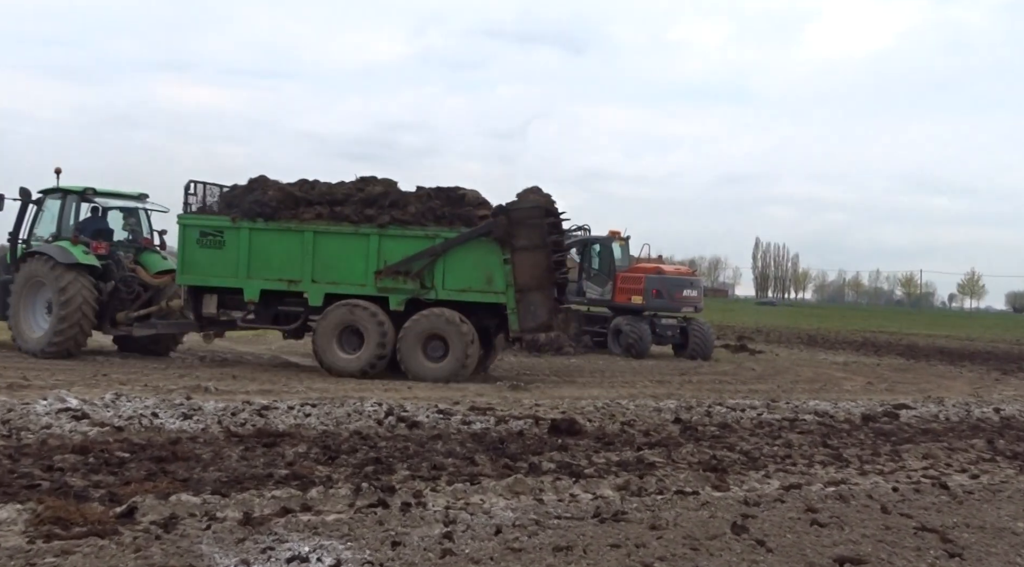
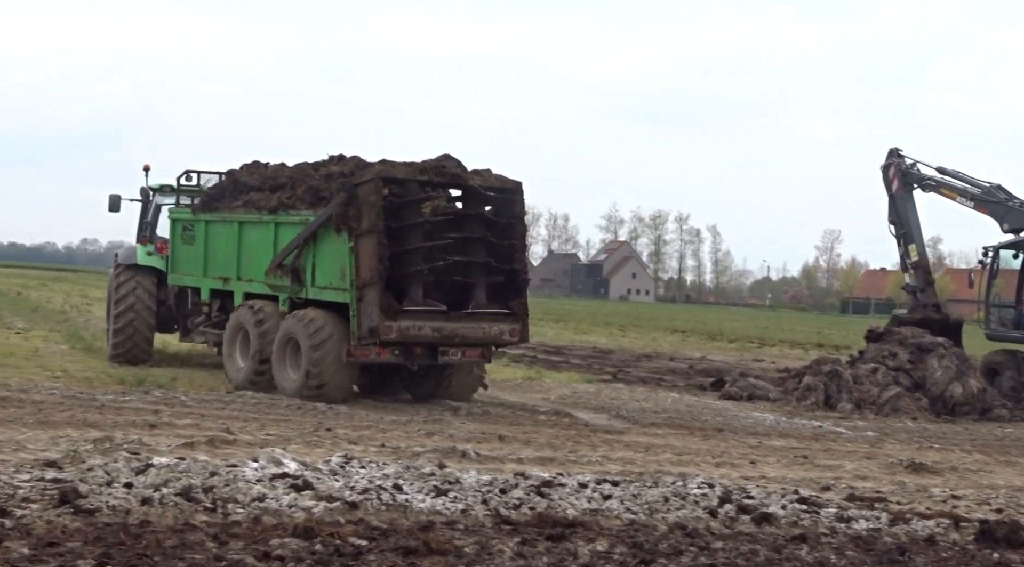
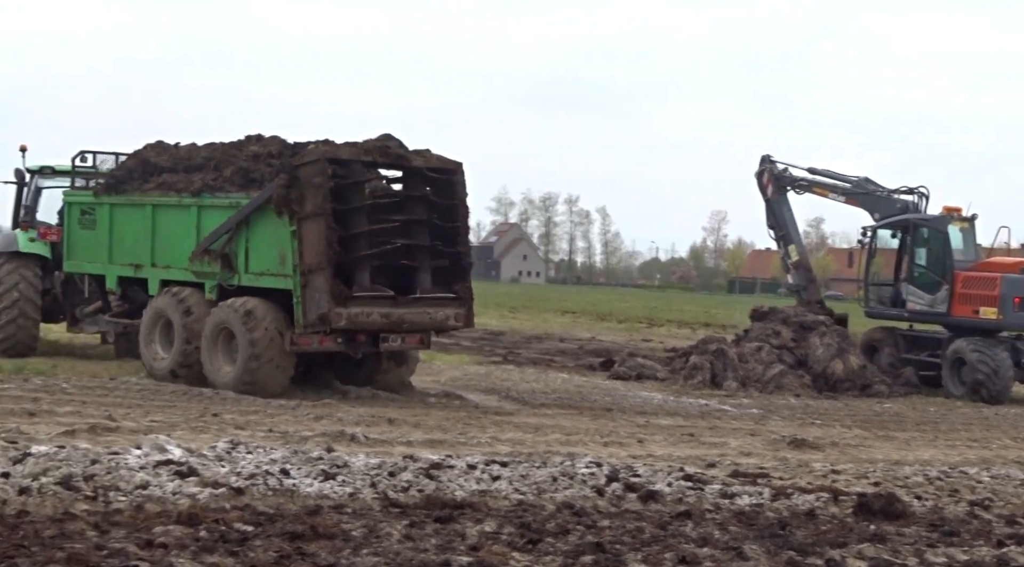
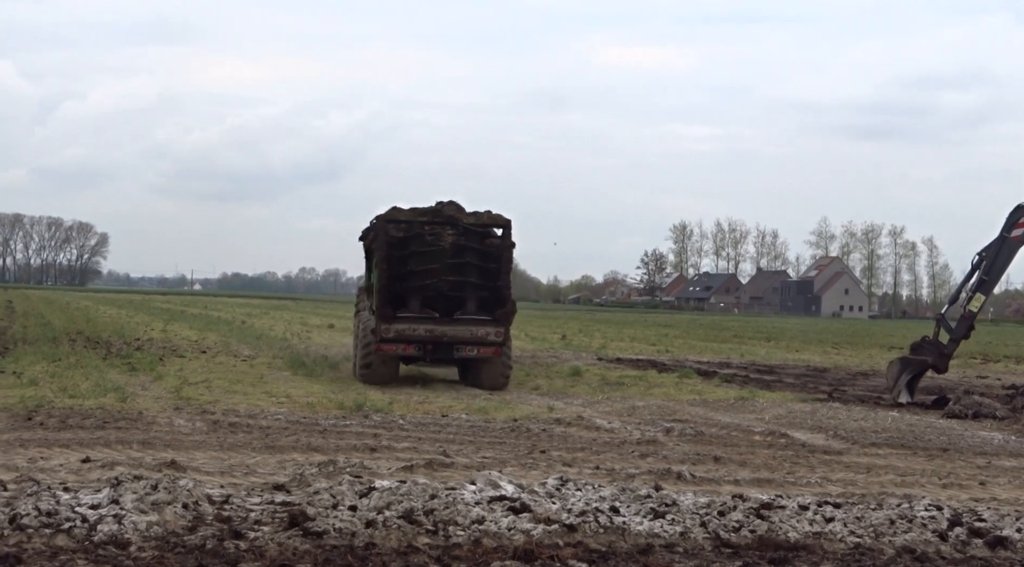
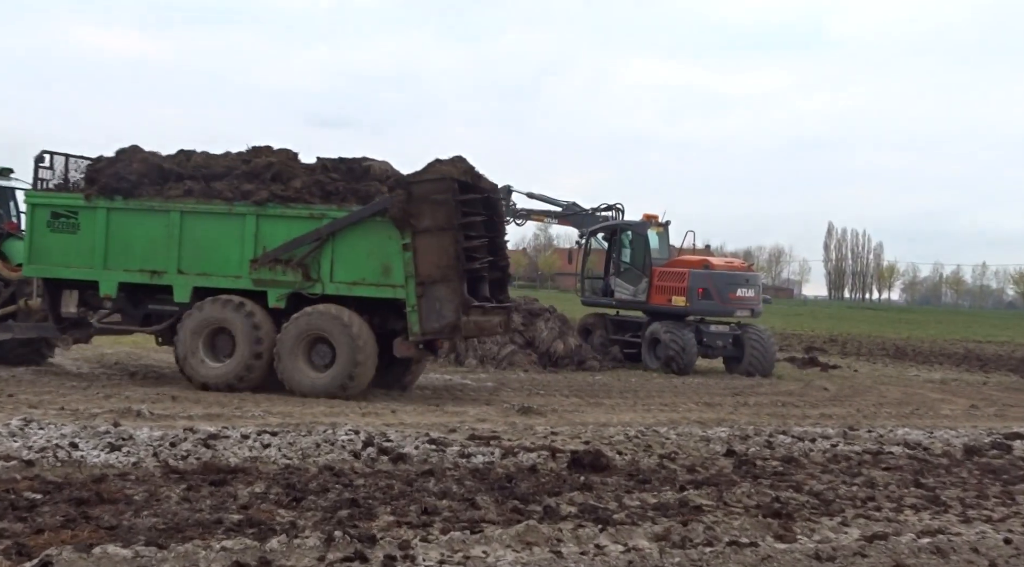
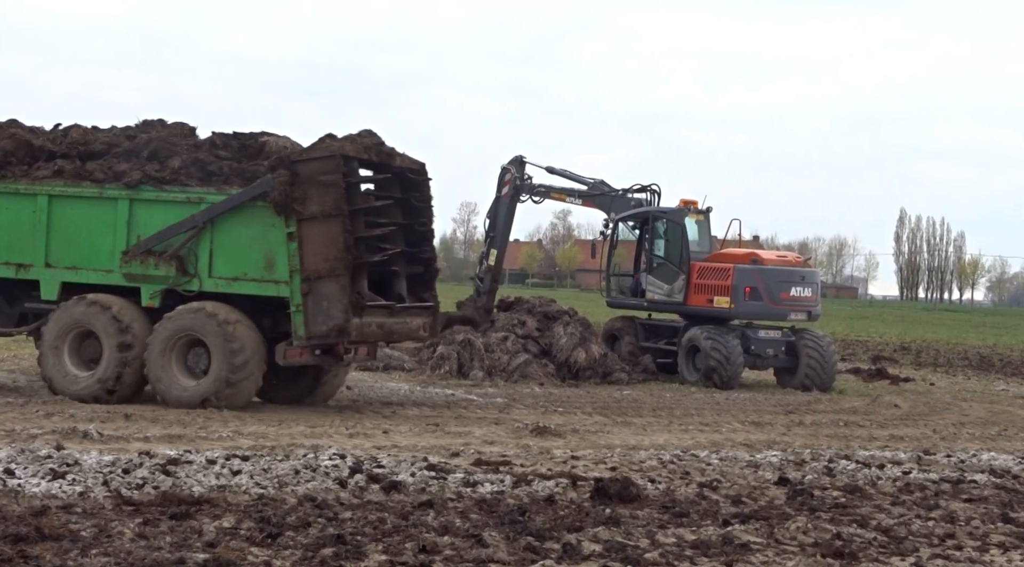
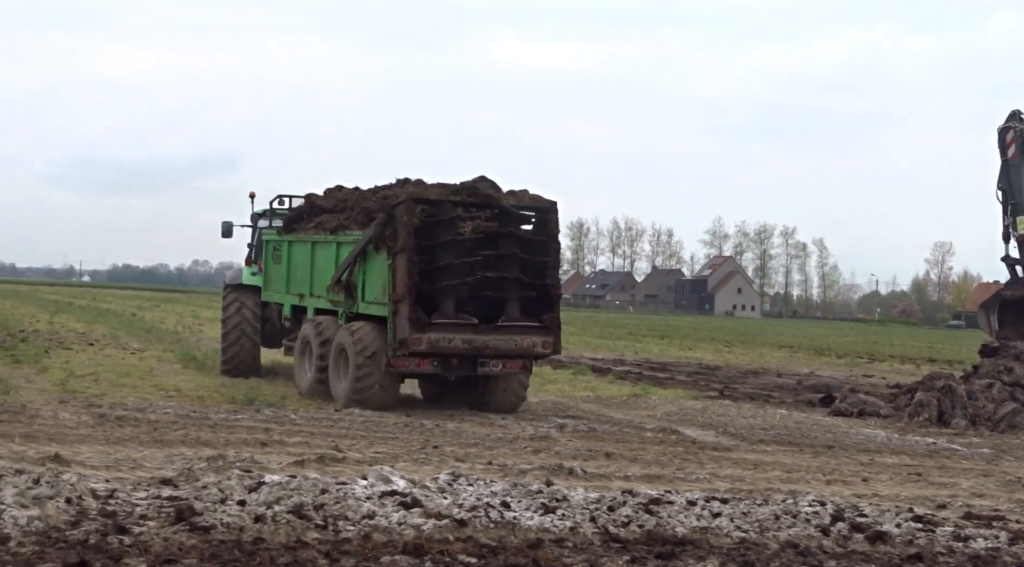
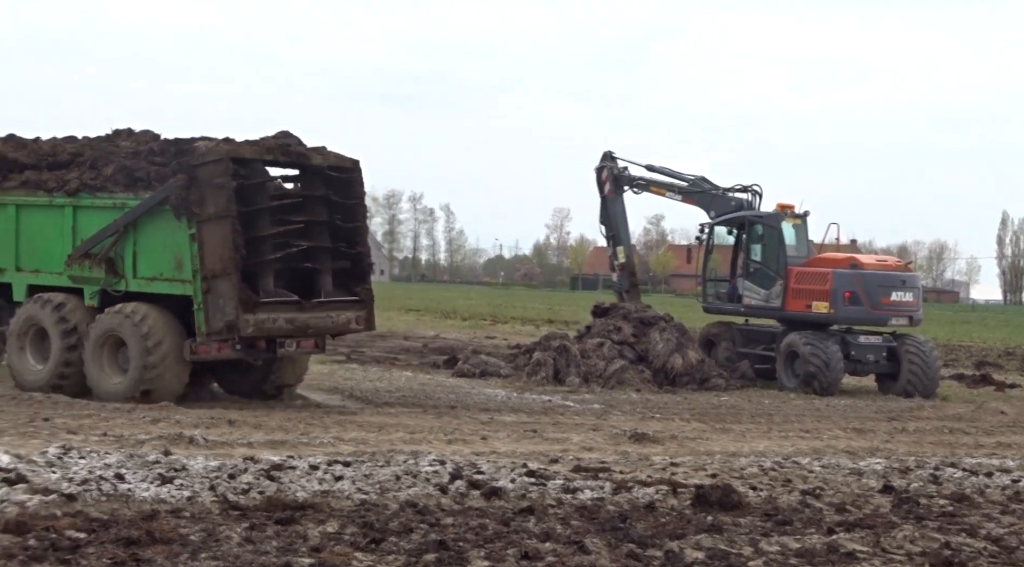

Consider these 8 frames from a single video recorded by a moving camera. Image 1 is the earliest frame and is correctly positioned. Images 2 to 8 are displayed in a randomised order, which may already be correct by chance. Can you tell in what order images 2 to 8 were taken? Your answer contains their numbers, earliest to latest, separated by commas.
5, 6, 8, 3, 2, 7, 4
